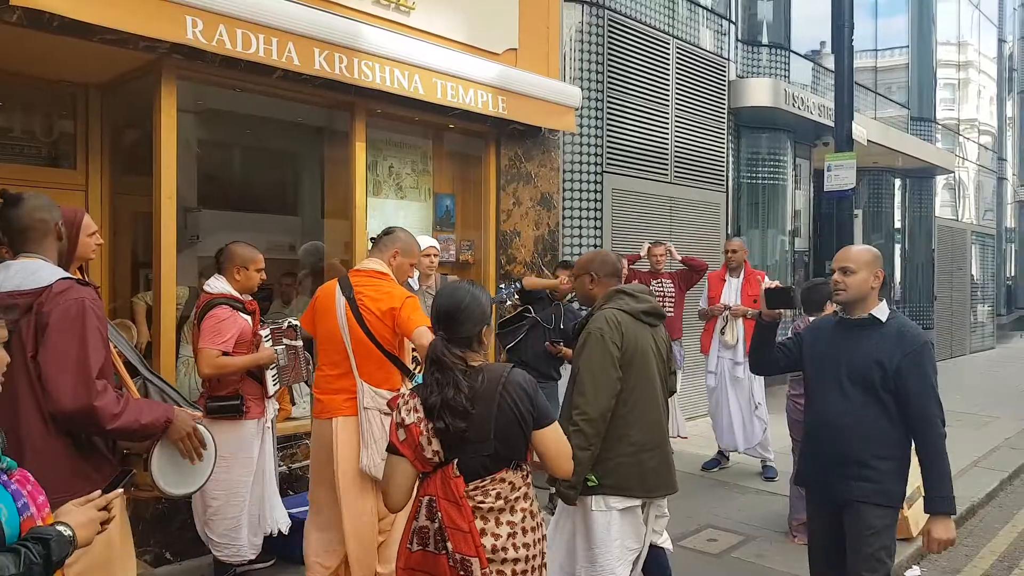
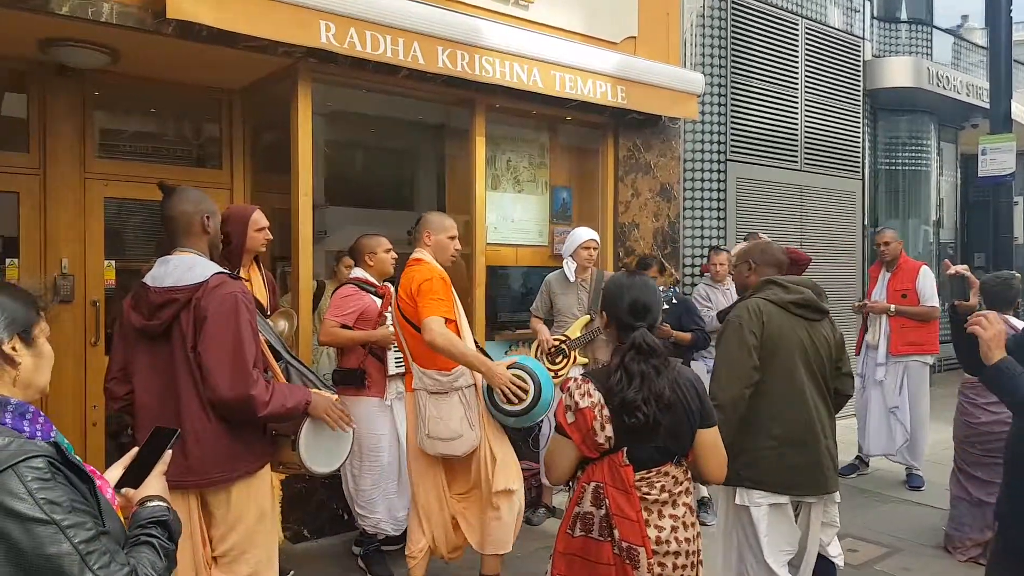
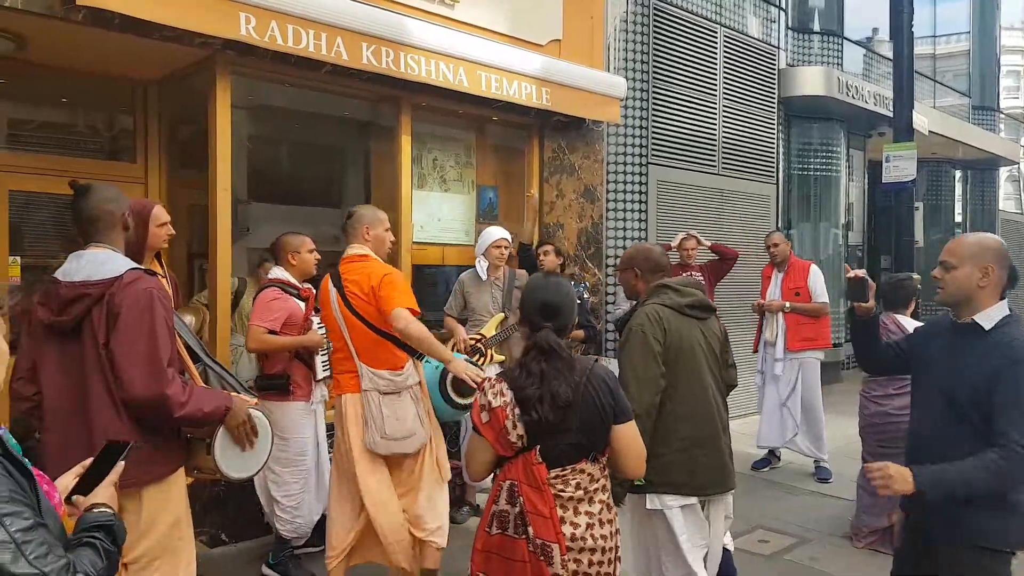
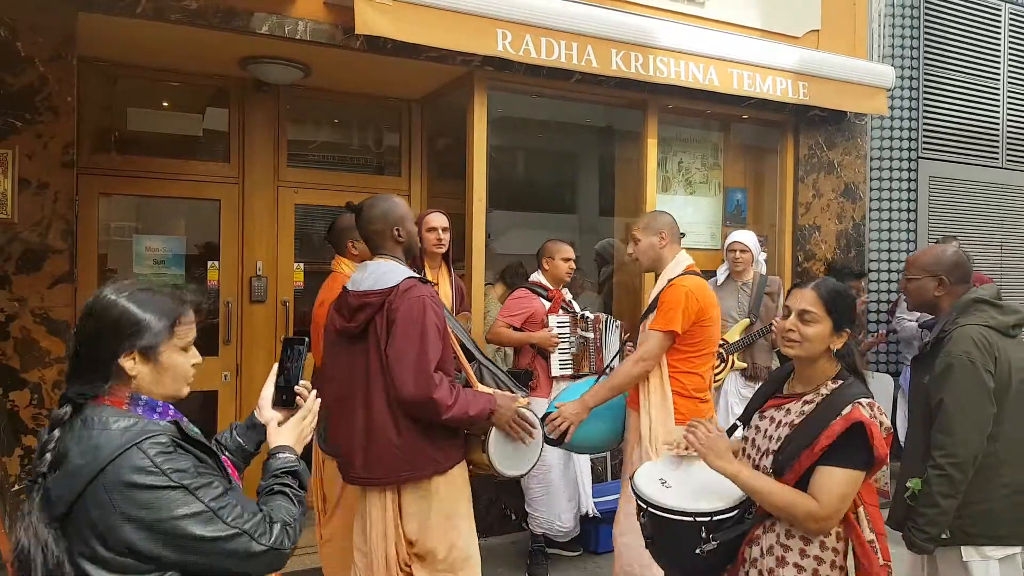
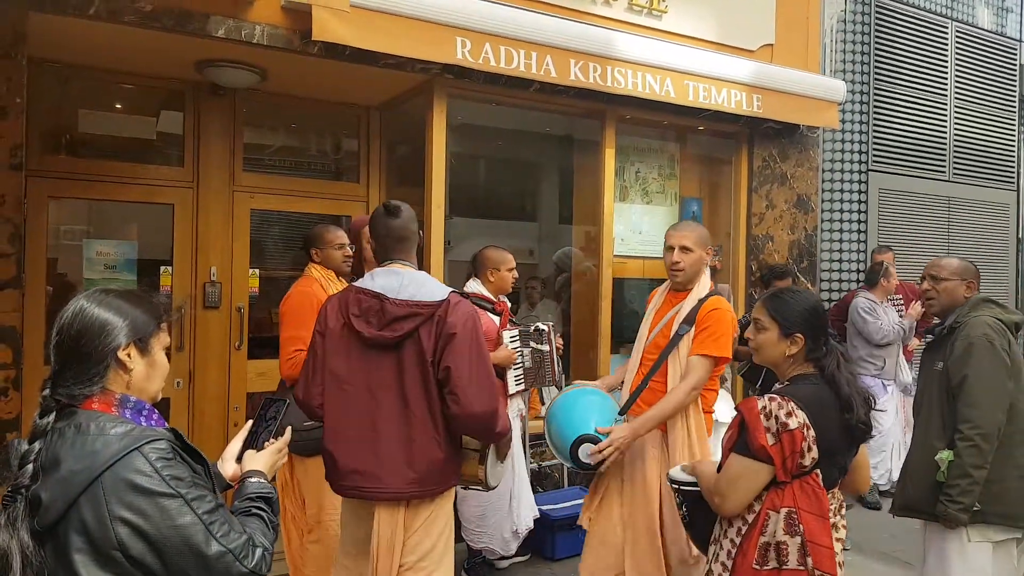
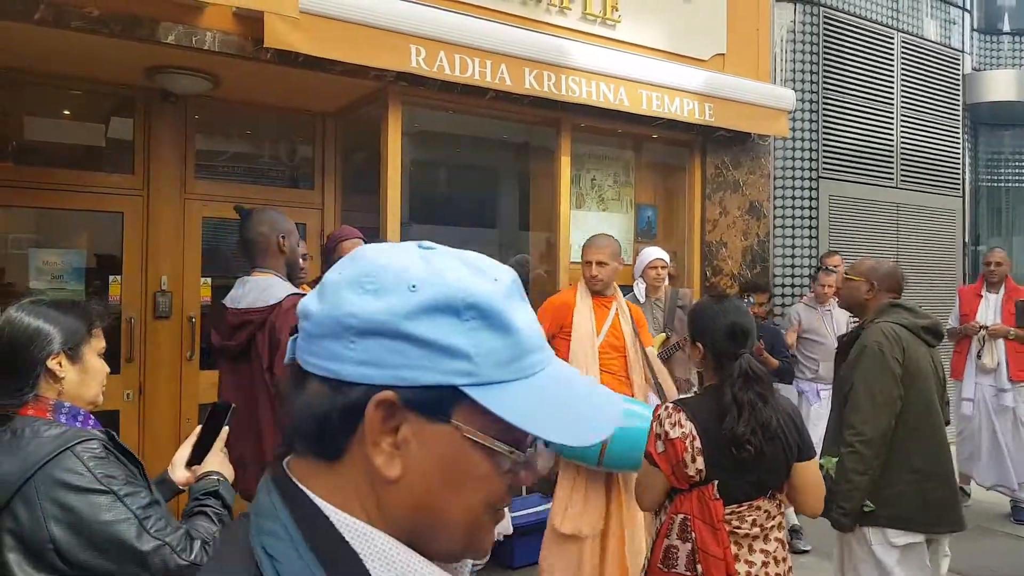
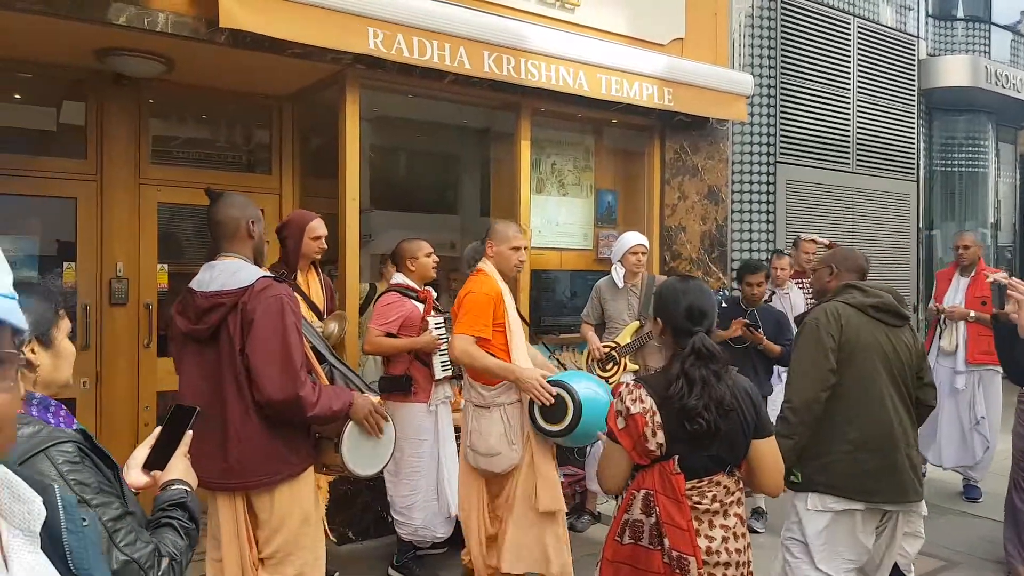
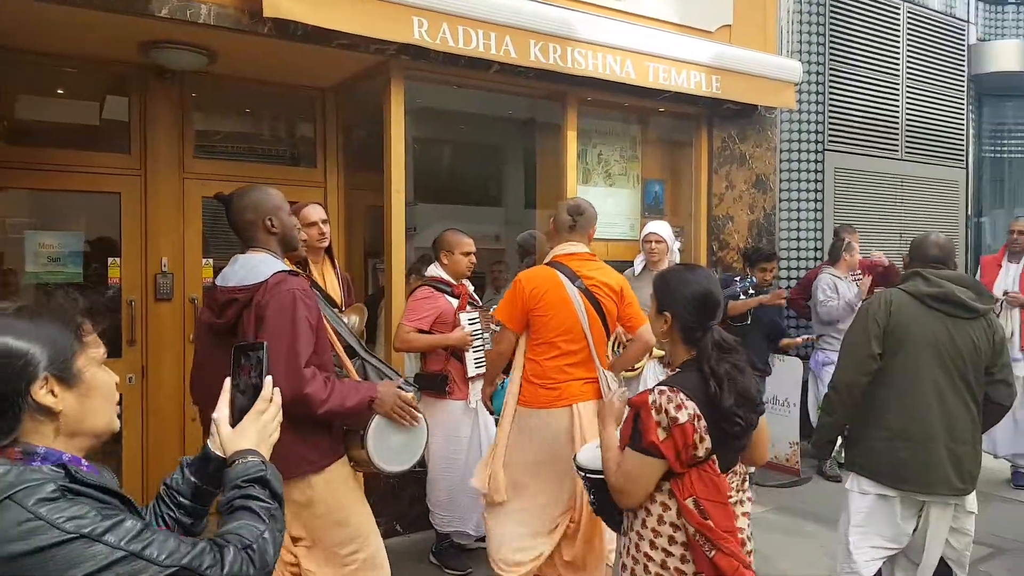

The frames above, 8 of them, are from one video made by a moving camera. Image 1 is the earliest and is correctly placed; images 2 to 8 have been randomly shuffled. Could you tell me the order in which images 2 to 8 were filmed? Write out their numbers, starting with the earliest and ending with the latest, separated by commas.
3, 2, 7, 6, 5, 4, 8
